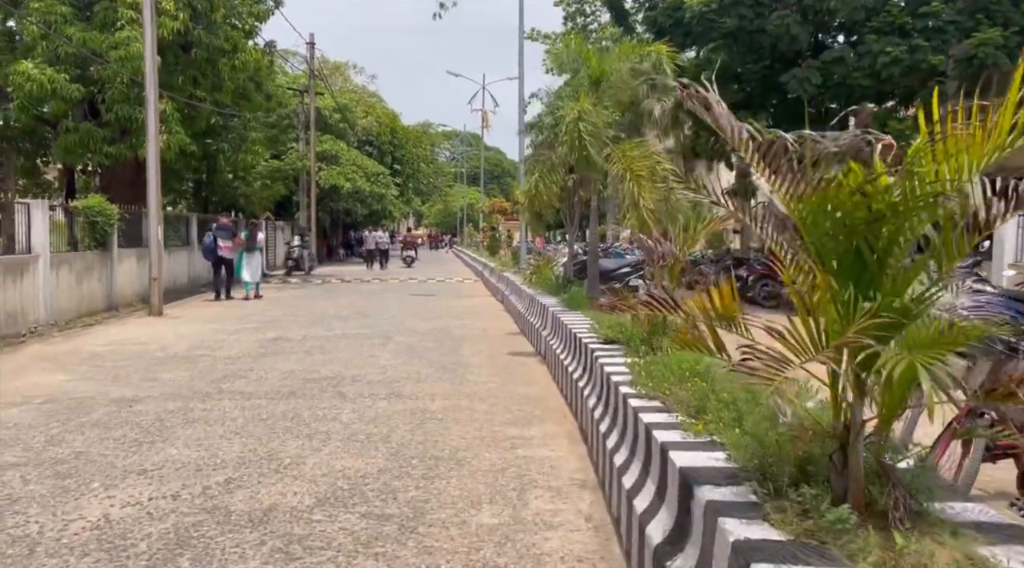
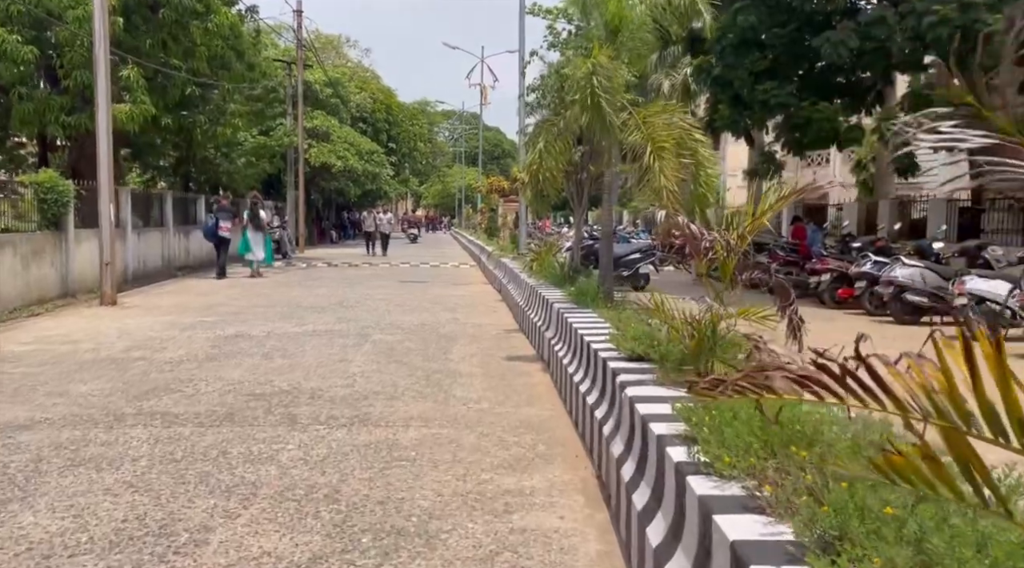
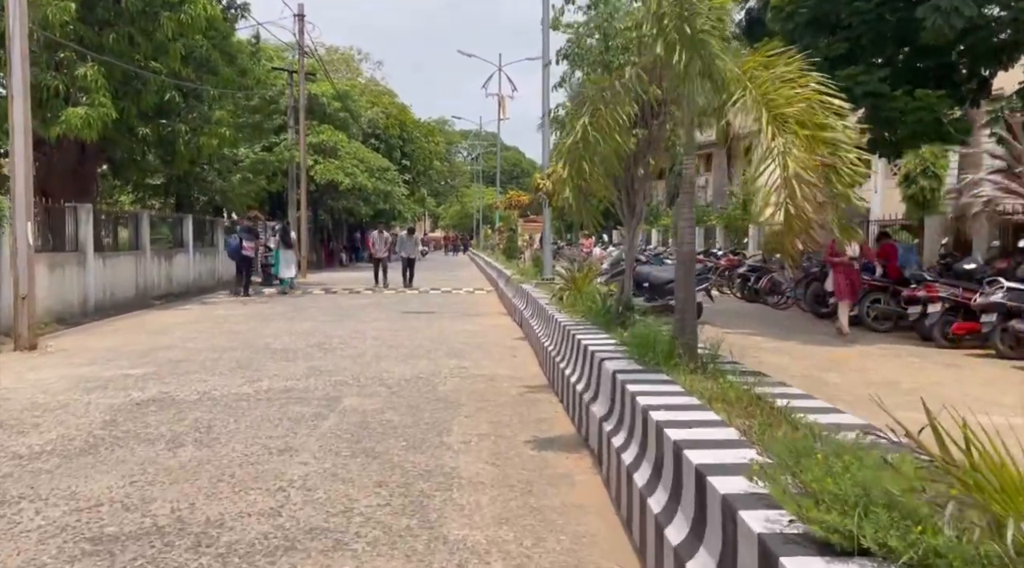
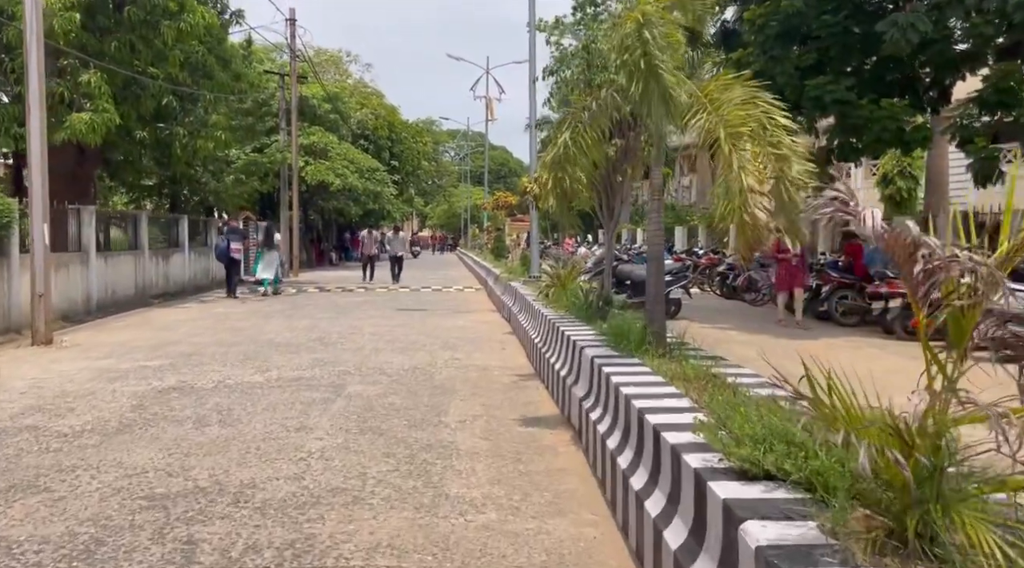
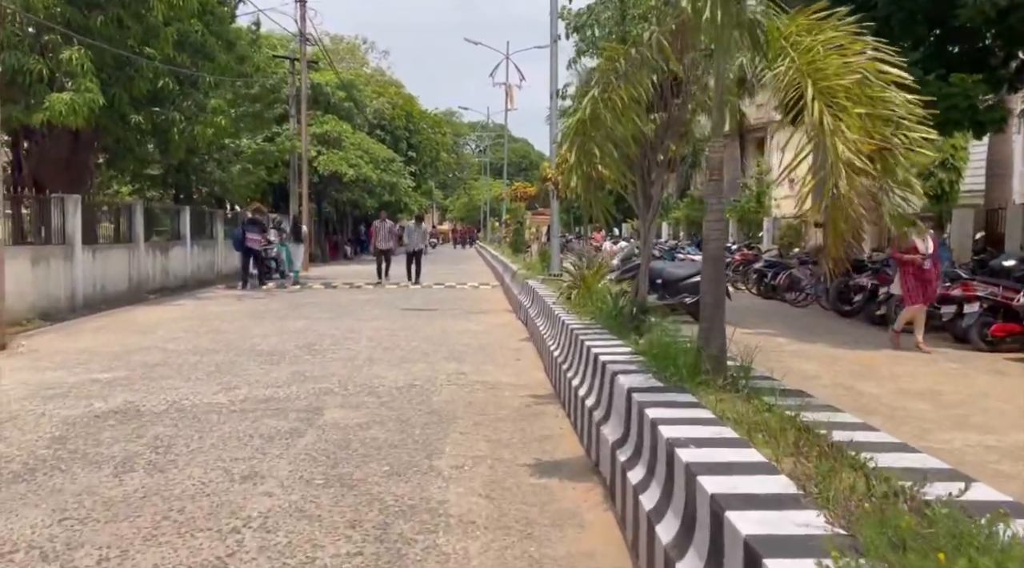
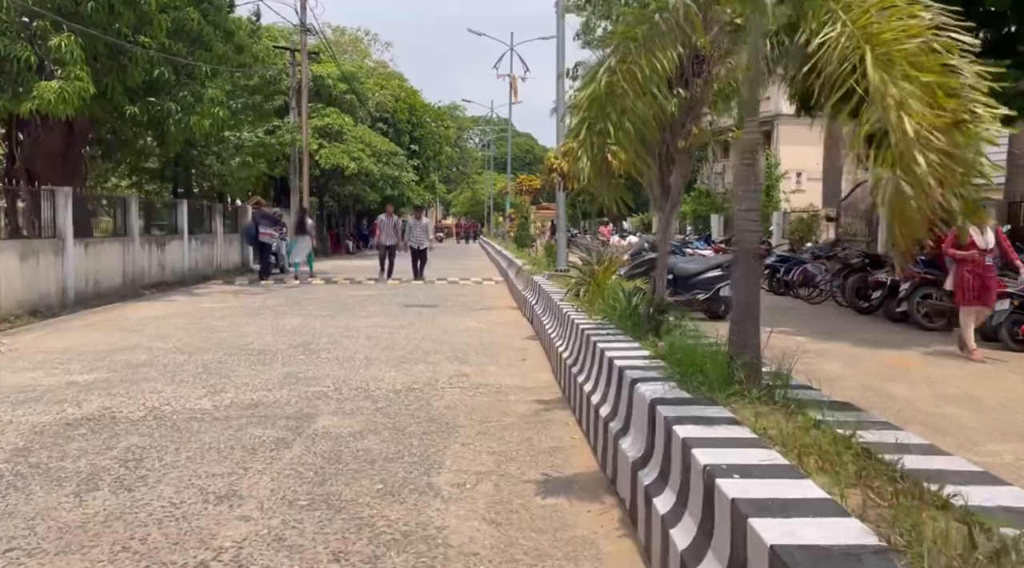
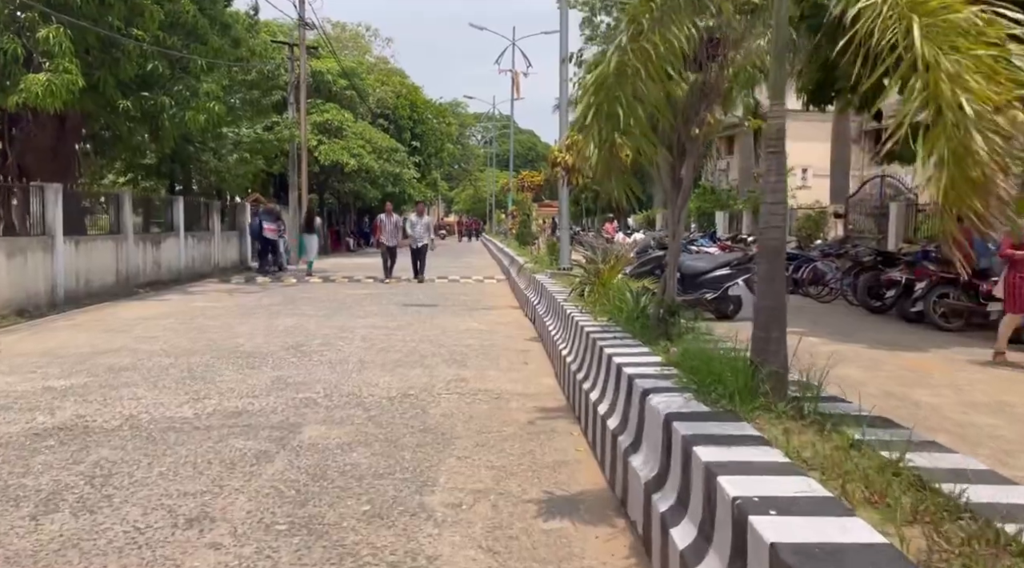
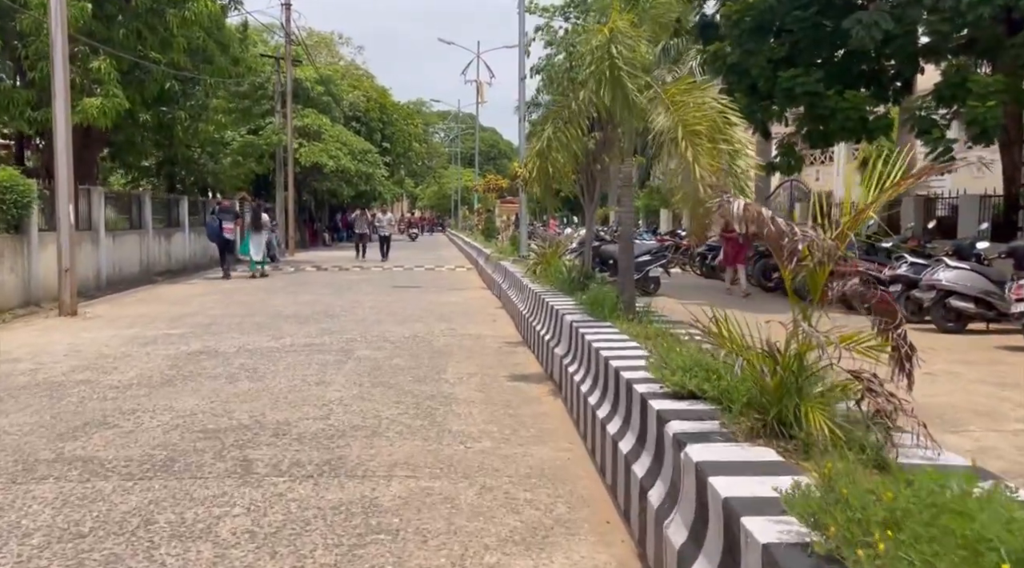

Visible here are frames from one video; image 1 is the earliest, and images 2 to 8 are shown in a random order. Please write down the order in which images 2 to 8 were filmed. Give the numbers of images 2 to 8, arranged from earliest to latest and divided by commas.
2, 8, 4, 3, 5, 6, 7
